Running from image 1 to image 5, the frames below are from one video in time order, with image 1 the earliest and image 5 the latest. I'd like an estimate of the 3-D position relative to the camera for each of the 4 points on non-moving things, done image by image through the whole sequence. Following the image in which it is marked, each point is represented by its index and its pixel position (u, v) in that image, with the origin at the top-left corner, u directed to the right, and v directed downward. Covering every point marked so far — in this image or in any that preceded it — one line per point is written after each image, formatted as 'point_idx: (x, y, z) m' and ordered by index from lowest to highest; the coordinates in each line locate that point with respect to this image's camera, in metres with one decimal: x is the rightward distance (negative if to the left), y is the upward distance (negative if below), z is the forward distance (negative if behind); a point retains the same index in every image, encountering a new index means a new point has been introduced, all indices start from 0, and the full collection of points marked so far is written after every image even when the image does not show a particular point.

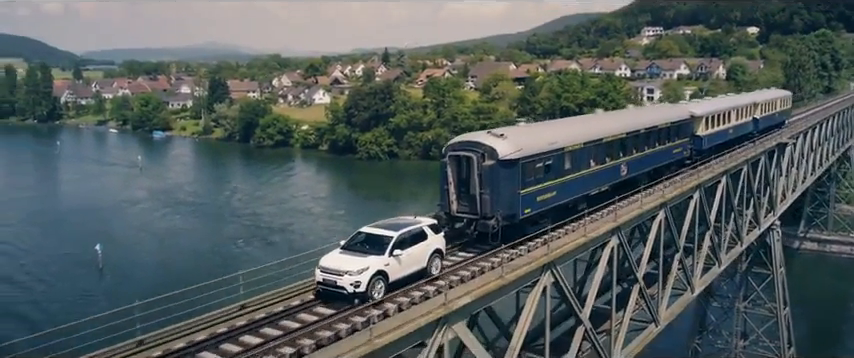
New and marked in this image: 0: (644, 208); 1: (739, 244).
0: (+4.4, -0.4, +15.6) m
1: (+8.0, -1.6, +19.8) m
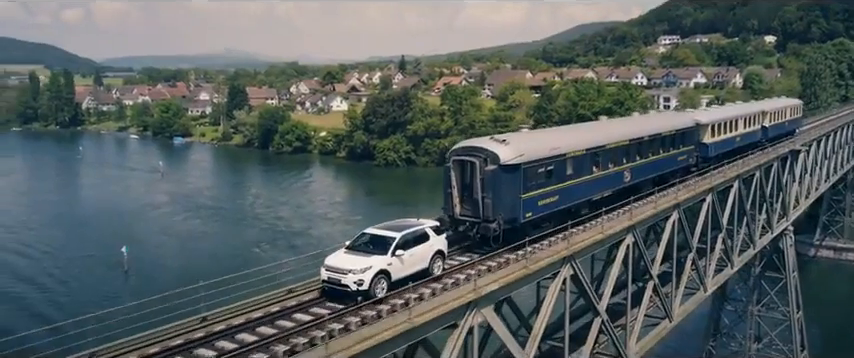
0: (+4.9, -0.4, +16.2) m
1: (+8.6, -1.7, +20.4) m
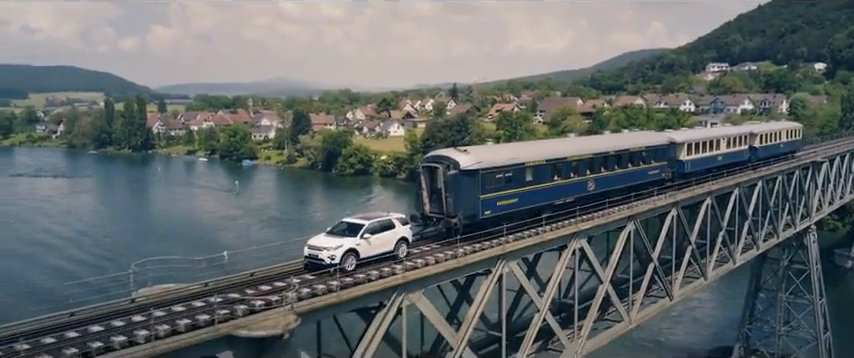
0: (+7.4, -0.4, +21.0) m
1: (+11.3, -1.9, +24.9) m
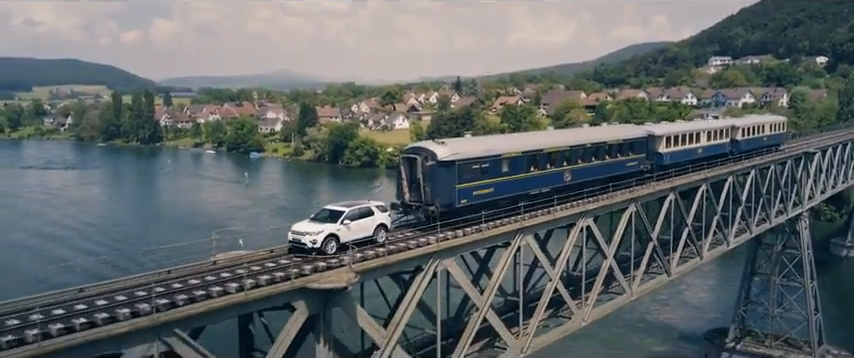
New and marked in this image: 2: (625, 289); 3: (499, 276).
0: (+7.9, -0.1, +22.7) m
1: (+11.8, -1.5, +26.5) m
2: (+4.6, -2.6, +18.0) m
3: (+1.3, -1.8, +14.2) m
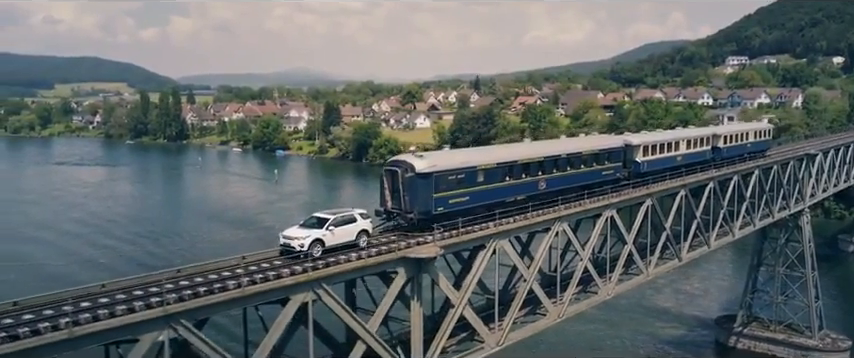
0: (+9.3, 0.0, +25.7) m
1: (+13.3, -1.5, +29.5) m
2: (+5.9, -2.5, +21.1) m
3: (+2.5, -1.8, +17.3) m
